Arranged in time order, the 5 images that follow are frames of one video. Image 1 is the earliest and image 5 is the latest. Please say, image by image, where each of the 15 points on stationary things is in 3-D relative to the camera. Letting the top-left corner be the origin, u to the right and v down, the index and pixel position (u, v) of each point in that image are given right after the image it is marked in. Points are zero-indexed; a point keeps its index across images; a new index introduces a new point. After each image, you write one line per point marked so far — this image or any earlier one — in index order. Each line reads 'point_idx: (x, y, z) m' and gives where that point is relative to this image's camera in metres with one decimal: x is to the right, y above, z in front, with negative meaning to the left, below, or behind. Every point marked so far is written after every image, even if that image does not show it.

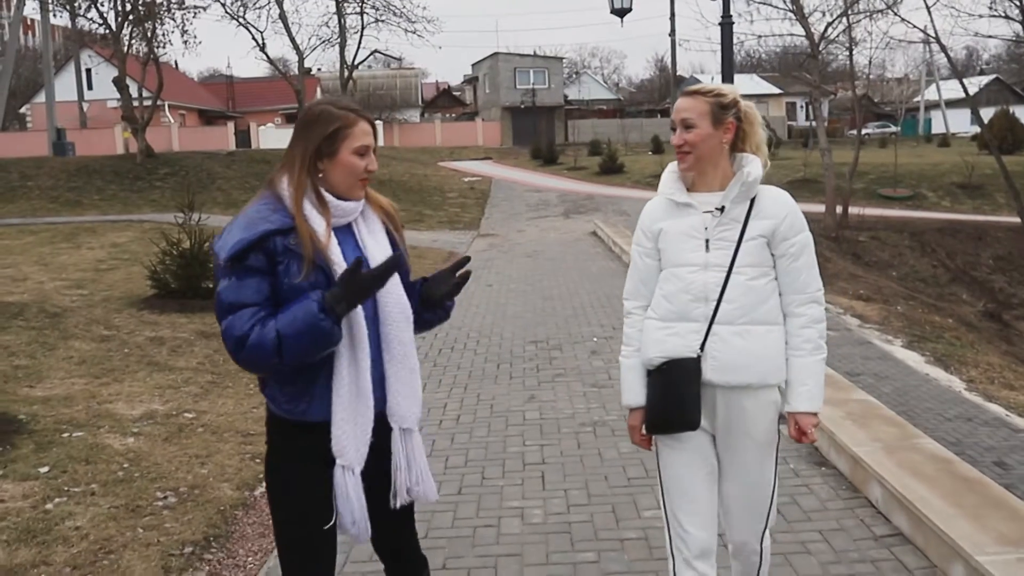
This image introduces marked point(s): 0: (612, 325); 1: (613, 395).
0: (+1.0, -0.4, +9.4) m
1: (+0.7, -0.8, +6.8) m
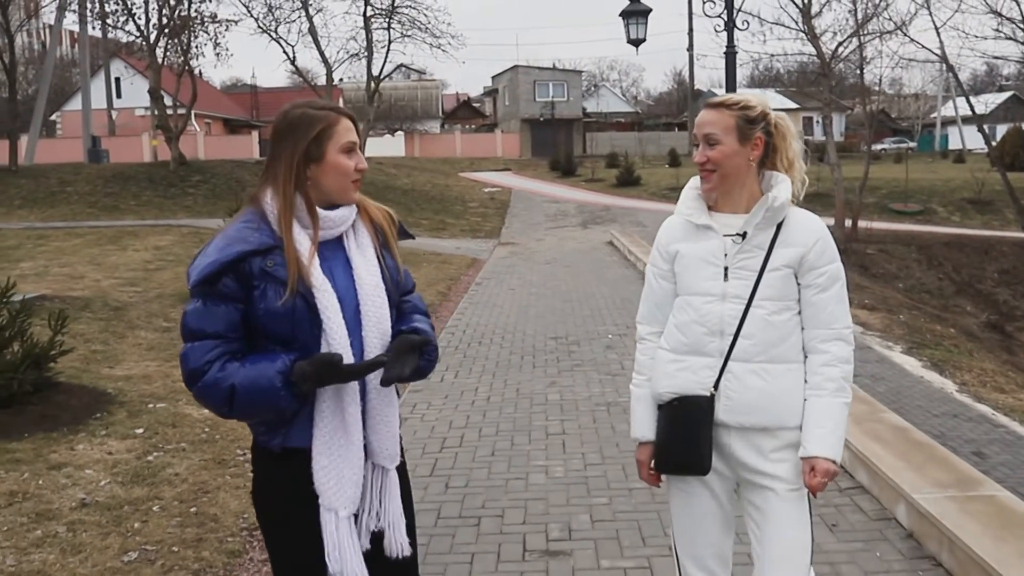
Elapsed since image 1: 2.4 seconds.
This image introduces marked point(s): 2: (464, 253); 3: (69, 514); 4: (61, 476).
0: (+1.3, -0.4, +10.2) m
1: (+0.9, -0.8, +7.6) m
2: (-1.0, +0.7, +18.8) m
3: (-2.2, -1.1, +4.6) m
4: (-2.5, -1.0, +5.1) m
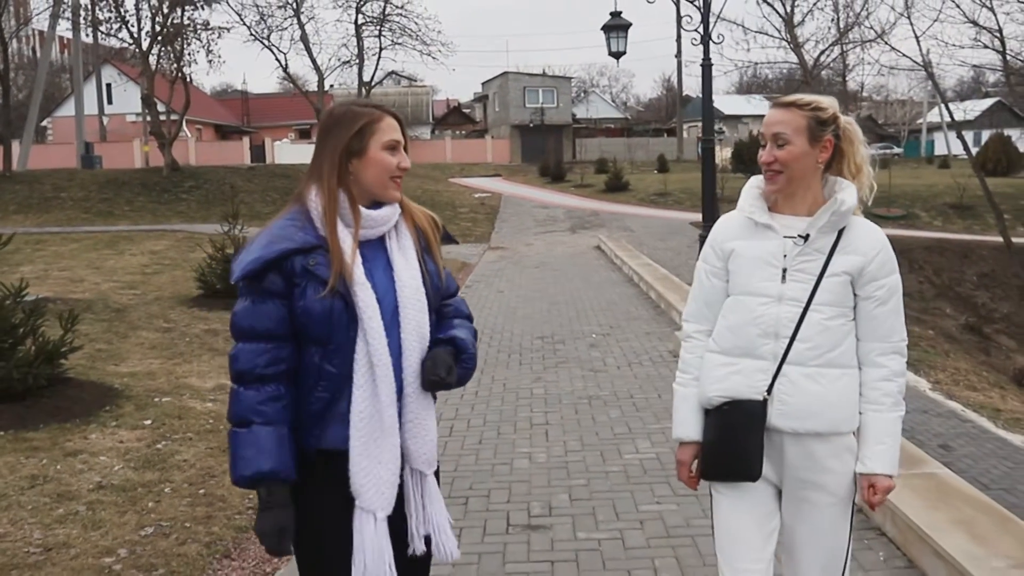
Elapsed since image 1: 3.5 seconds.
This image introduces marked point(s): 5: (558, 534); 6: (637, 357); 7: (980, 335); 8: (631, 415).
0: (+1.1, -0.4, +10.6) m
1: (+0.8, -0.8, +8.0) m
2: (-1.2, +0.6, +19.2) m
3: (-2.3, -1.1, +5.0) m
4: (-2.6, -1.0, +5.4) m
5: (+0.2, -1.2, +4.5) m
6: (+1.2, -0.7, +8.7) m
7: (+10.0, -1.0, +19.6) m
8: (+0.9, -0.9, +6.7) m
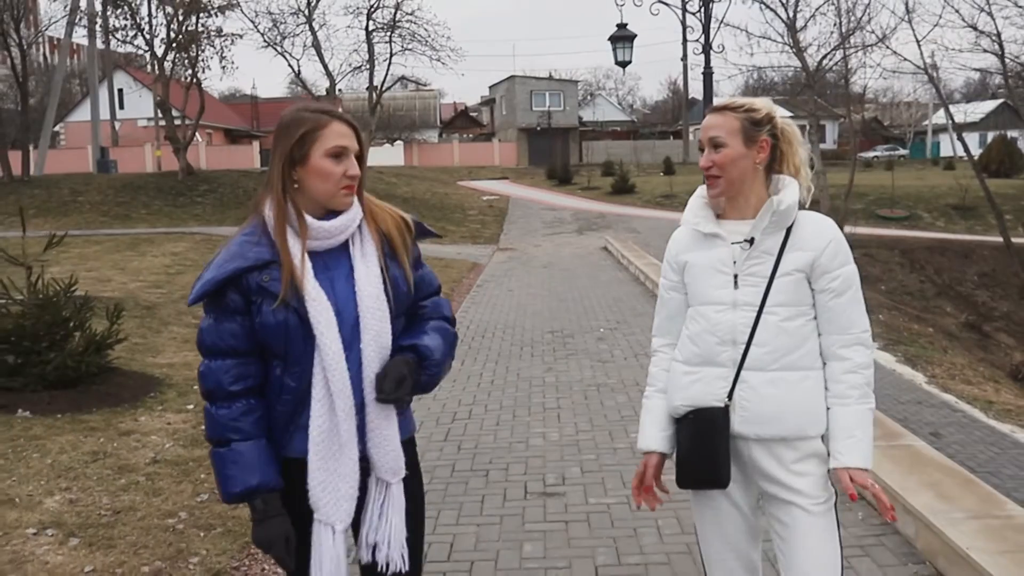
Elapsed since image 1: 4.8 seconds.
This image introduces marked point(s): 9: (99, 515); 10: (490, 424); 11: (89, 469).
0: (+1.3, -0.4, +11.1) m
1: (+0.9, -0.7, +8.5) m
2: (-1.0, +0.6, +19.7) m
3: (-2.2, -1.1, +5.5) m
4: (-2.5, -1.0, +6.0) m
5: (+0.3, -1.2, +5.0) m
6: (+1.3, -0.6, +9.3) m
7: (+10.2, -1.0, +20.0) m
8: (+1.0, -0.9, +7.2) m
9: (-2.1, -1.2, +4.8) m
10: (-0.2, -1.0, +6.7) m
11: (-2.5, -1.1, +5.4) m
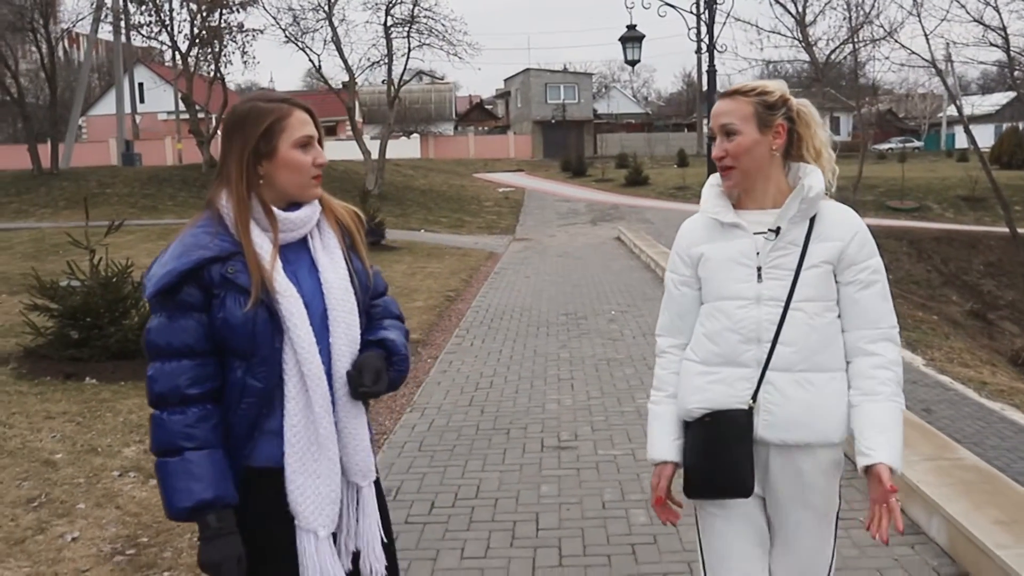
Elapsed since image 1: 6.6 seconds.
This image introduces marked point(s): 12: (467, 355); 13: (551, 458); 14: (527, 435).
0: (+1.5, -0.2, +11.8) m
1: (+1.1, -0.6, +9.2) m
2: (-0.7, +0.9, +20.4) m
3: (-2.1, -0.9, +6.2) m
4: (-2.4, -0.8, +6.7) m
5: (+0.4, -1.0, +5.7) m
6: (+1.5, -0.4, +9.9) m
7: (+10.6, -0.7, +20.5) m
8: (+1.1, -0.7, +7.8) m
9: (-2.0, -1.0, +5.5) m
10: (0.0, -0.8, +7.3) m
11: (-2.4, -0.9, +6.1) m
12: (-0.4, -0.7, +8.9) m
13: (+0.2, -1.0, +5.6) m
14: (+0.1, -1.0, +6.1) m
